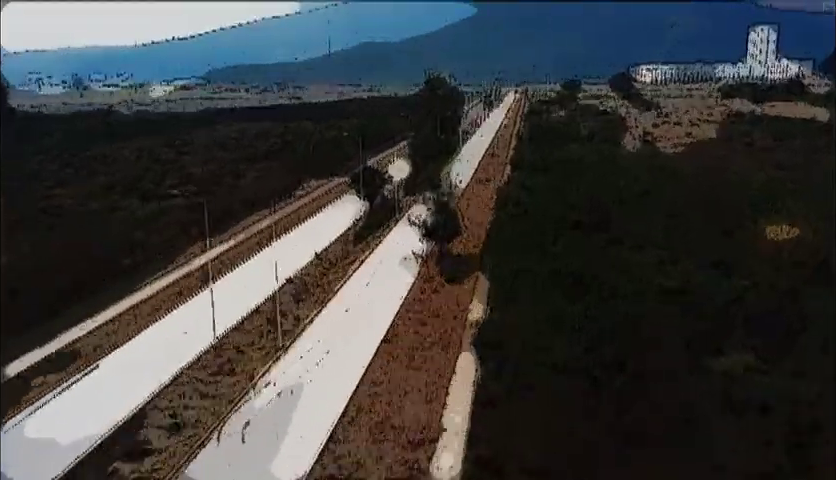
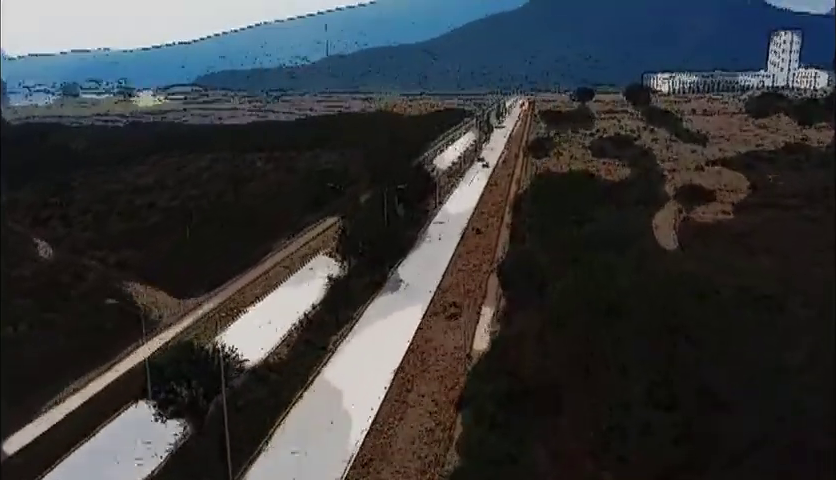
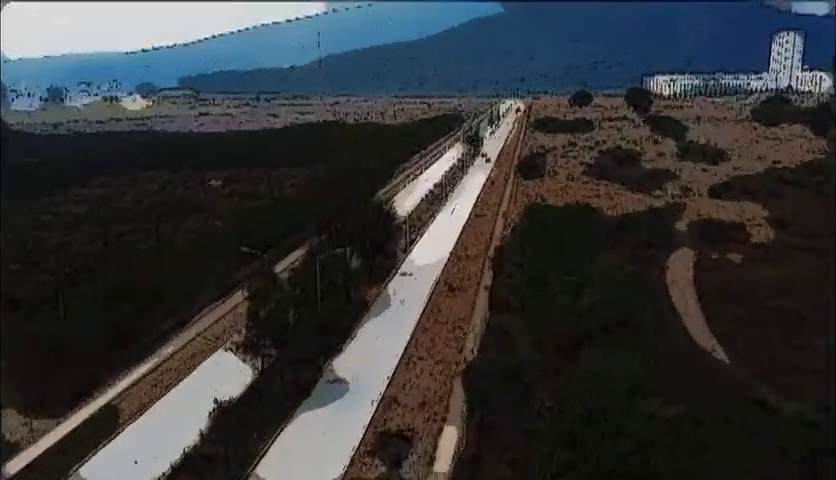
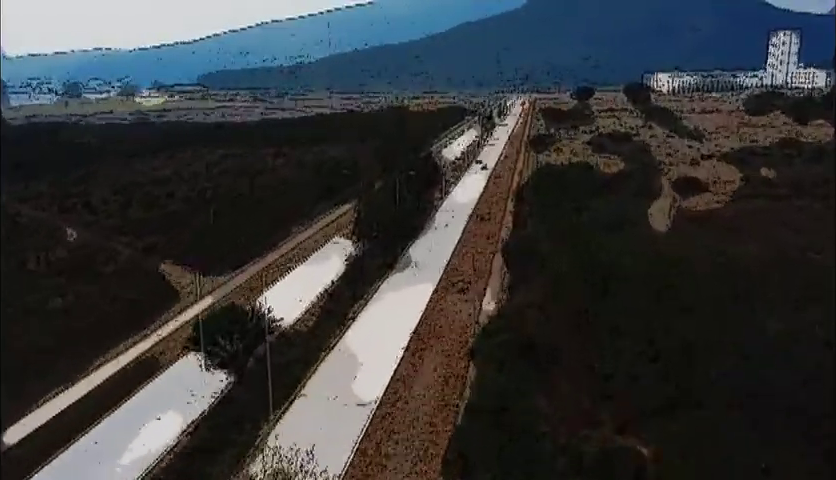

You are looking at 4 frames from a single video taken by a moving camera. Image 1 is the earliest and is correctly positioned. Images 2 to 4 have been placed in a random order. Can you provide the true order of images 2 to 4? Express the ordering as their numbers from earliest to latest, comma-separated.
4, 2, 3
